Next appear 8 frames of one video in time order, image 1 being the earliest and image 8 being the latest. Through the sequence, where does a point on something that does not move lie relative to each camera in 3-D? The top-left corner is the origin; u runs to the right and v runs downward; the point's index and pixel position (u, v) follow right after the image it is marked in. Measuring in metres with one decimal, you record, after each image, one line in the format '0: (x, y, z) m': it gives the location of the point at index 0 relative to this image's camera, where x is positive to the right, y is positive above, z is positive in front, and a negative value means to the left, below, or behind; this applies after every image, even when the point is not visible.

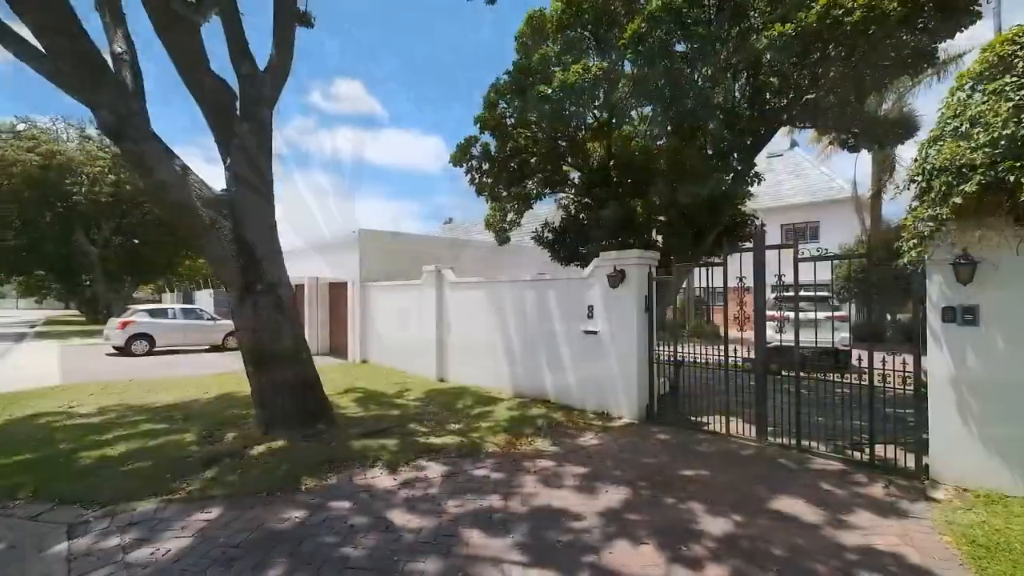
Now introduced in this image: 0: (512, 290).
0: (0.0, 0.0, +9.5) m
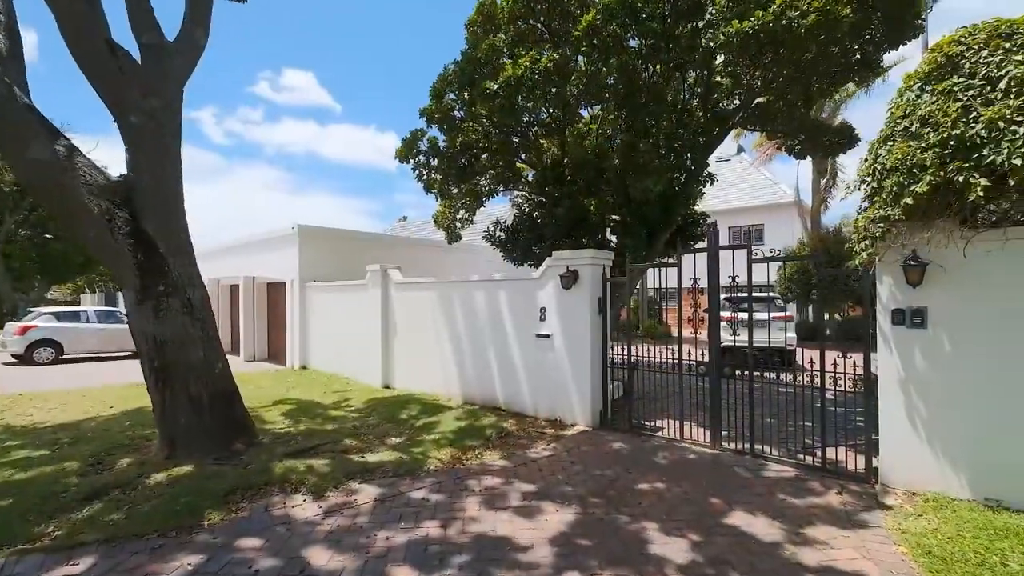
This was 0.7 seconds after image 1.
0: (-1.0, -0.1, +9.0) m
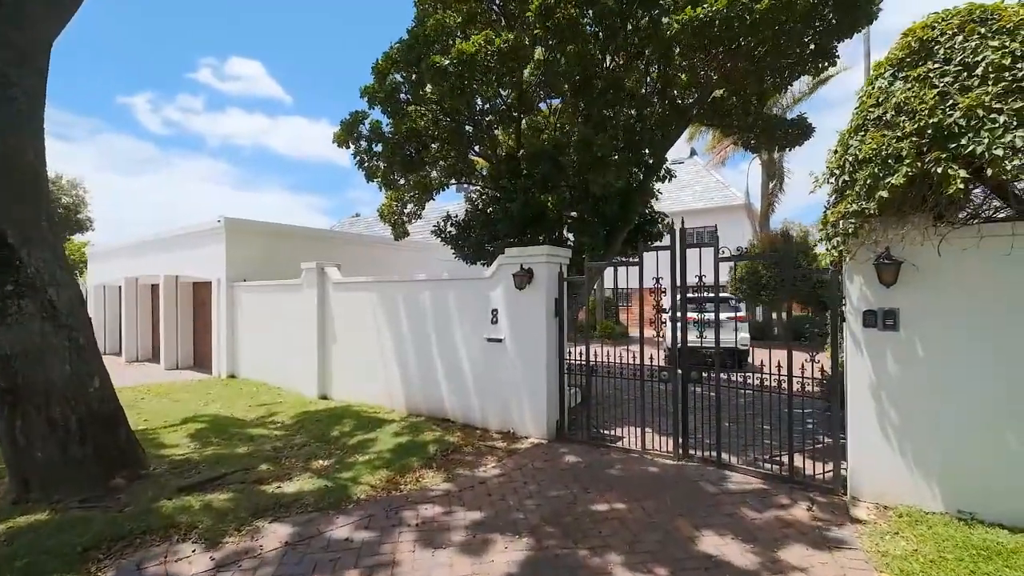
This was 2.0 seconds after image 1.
0: (-1.9, -0.1, +8.2) m
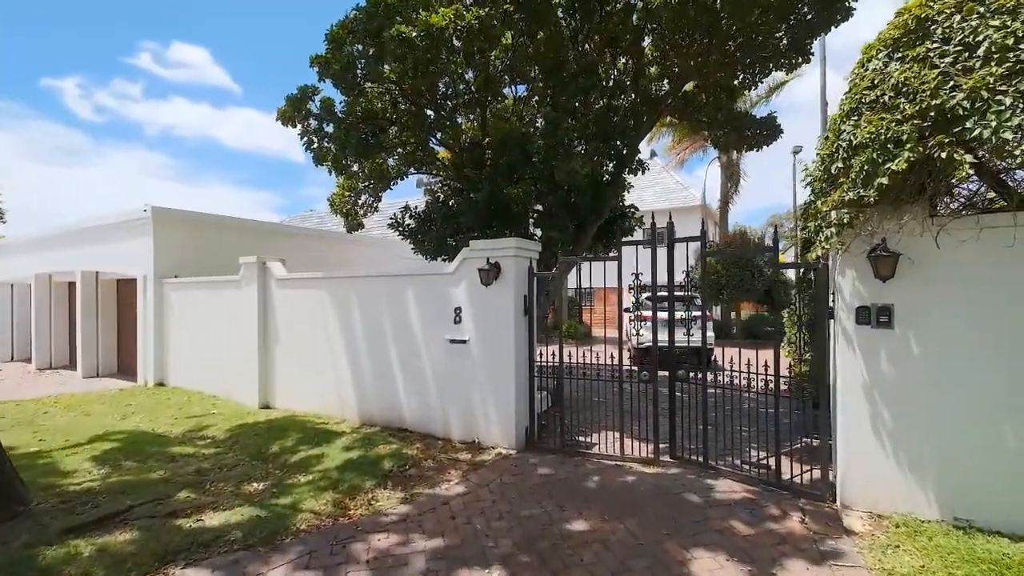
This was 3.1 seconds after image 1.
0: (-2.5, 0.0, +7.4) m
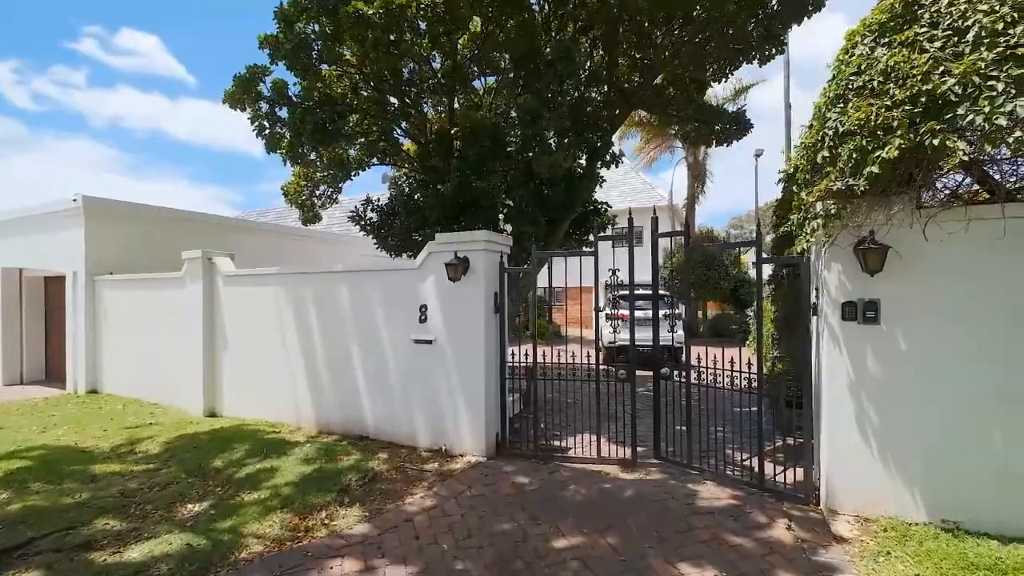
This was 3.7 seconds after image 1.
0: (-3.0, 0.0, +6.9) m
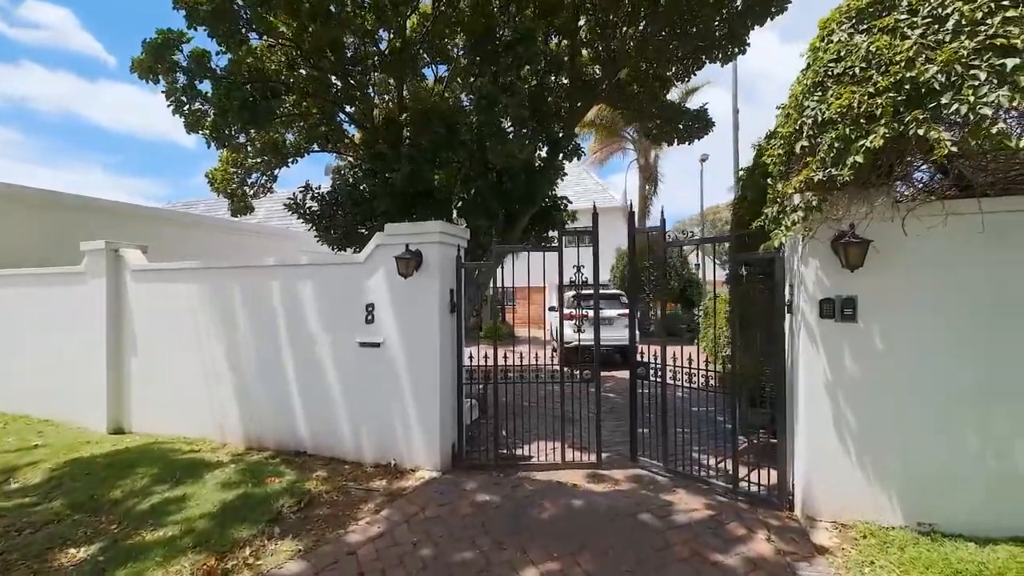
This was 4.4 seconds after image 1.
0: (-3.5, +0.1, +6.0) m
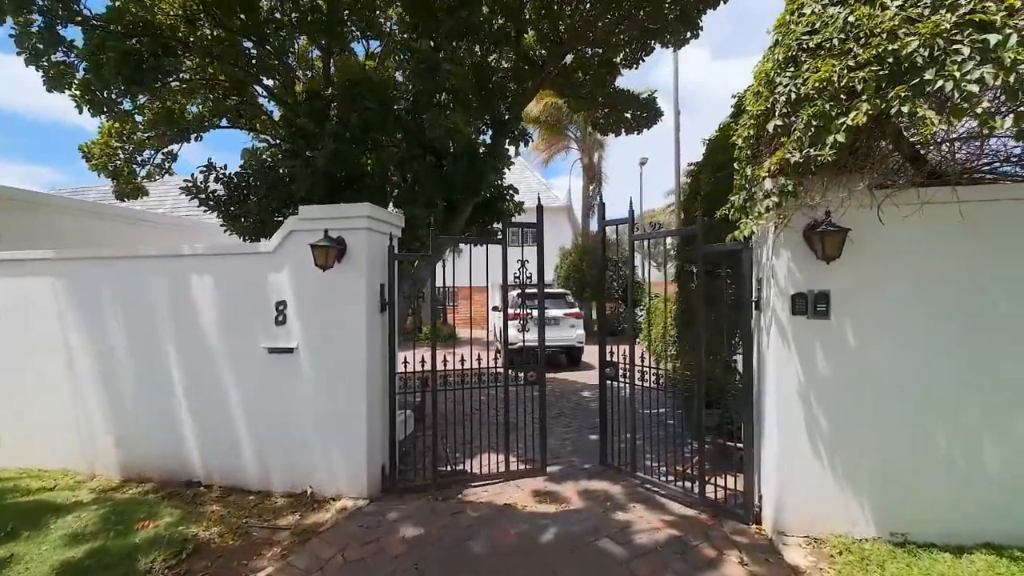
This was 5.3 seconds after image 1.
0: (-4.2, +0.1, +4.9) m
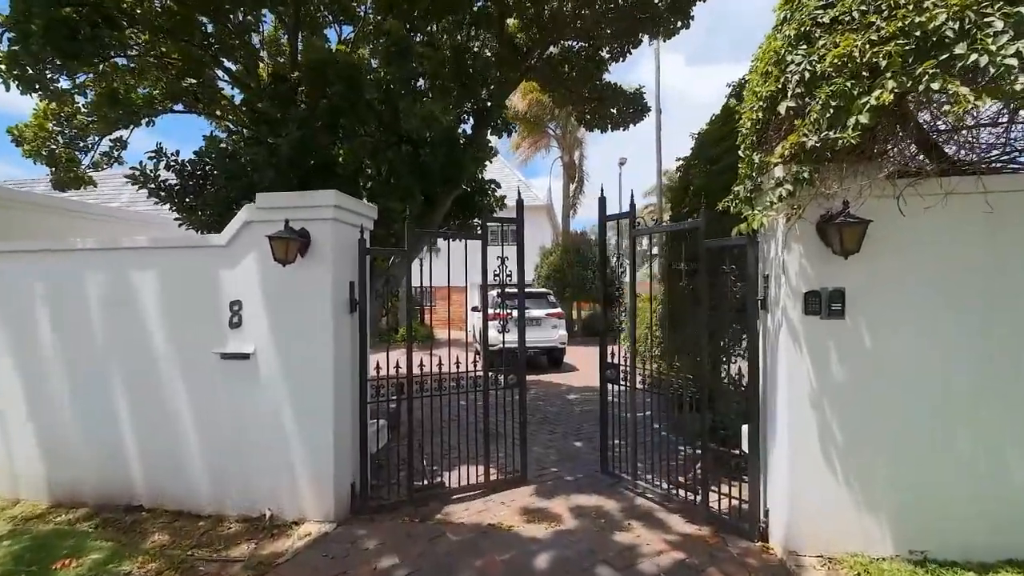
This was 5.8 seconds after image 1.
0: (-4.3, +0.2, +4.2) m
